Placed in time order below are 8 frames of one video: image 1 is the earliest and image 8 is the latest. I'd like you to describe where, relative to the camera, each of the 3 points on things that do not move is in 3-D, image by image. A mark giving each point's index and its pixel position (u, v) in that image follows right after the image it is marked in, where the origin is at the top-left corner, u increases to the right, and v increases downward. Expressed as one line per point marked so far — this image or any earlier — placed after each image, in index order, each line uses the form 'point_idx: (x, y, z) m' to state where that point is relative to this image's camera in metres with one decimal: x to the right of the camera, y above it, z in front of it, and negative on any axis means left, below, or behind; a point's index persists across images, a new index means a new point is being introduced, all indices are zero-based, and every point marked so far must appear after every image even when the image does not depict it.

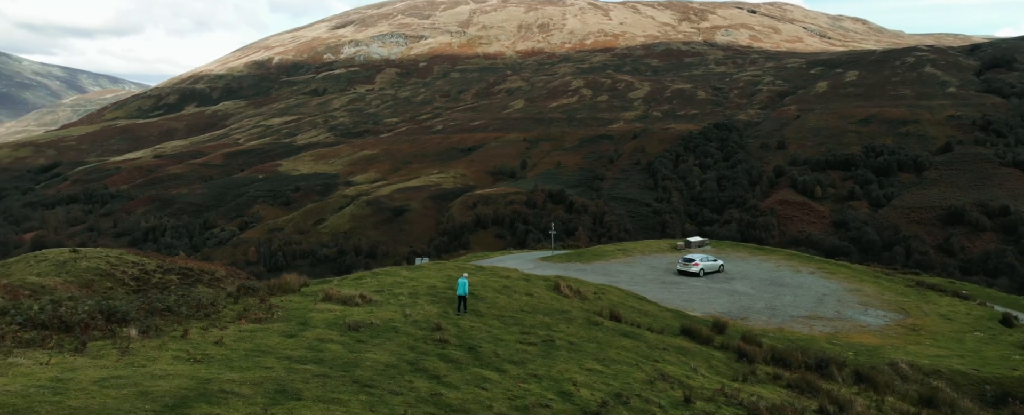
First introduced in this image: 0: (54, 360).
0: (-7.2, -2.4, +11.7) m
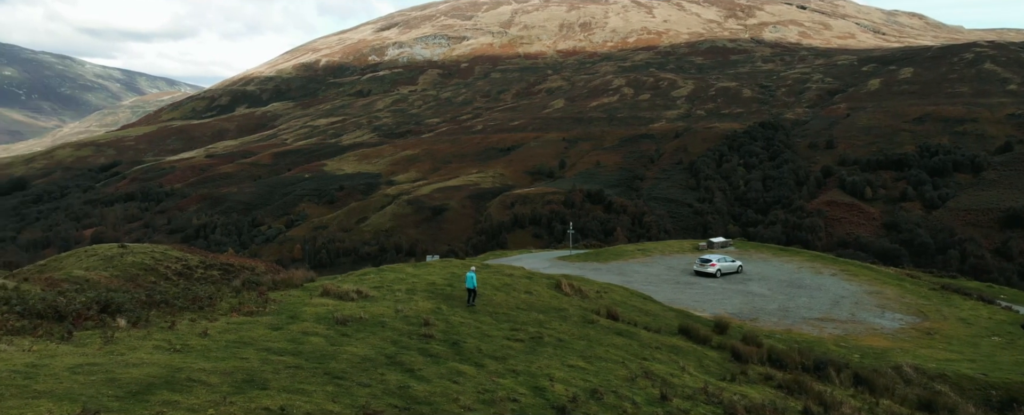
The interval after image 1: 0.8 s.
0: (-7.9, -2.3, +12.4) m
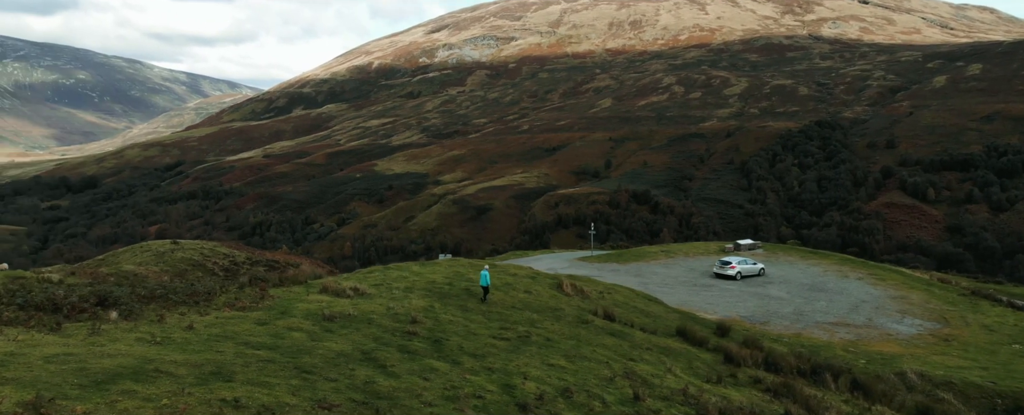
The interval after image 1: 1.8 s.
0: (-8.7, -2.3, +13.3) m
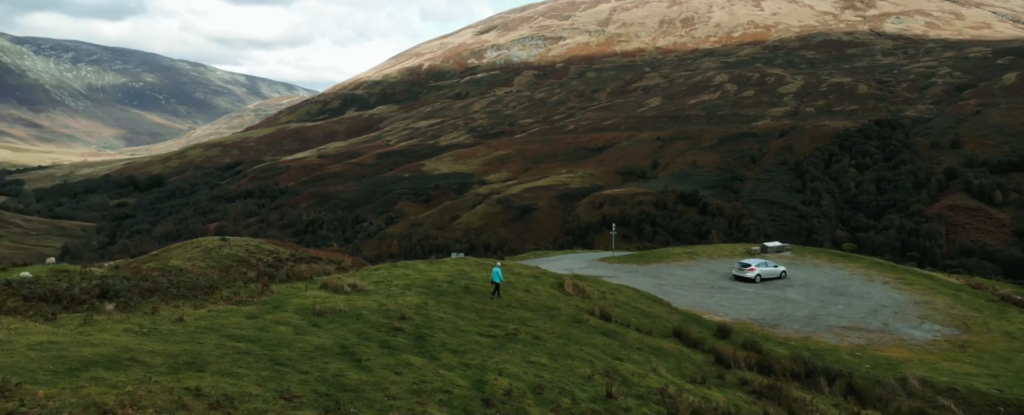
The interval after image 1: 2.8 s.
0: (-9.4, -2.2, +14.2) m
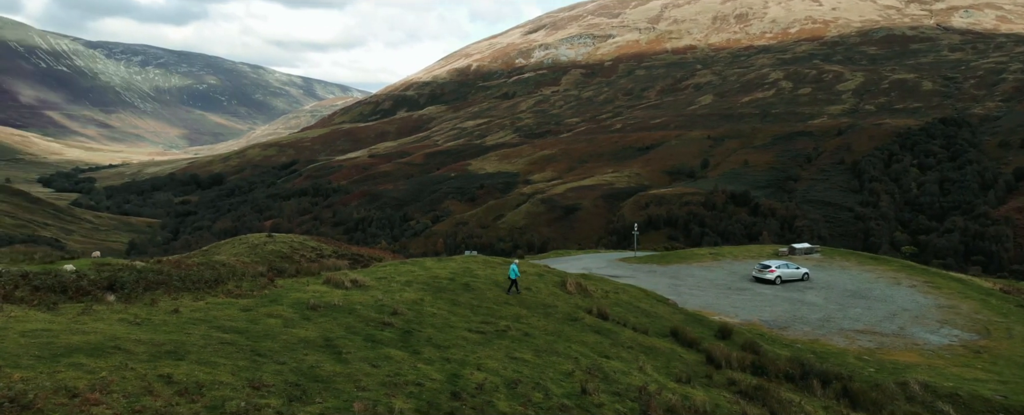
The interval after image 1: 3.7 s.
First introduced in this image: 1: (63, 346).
0: (-10.0, -2.1, +15.1) m
1: (-8.1, -2.5, +13.6) m
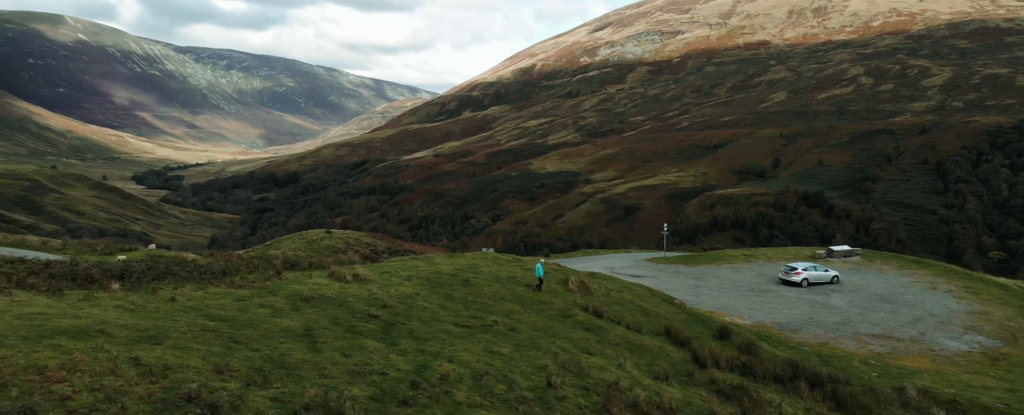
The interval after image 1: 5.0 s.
0: (-10.8, -2.0, +16.5) m
1: (-9.1, -2.4, +14.7) m
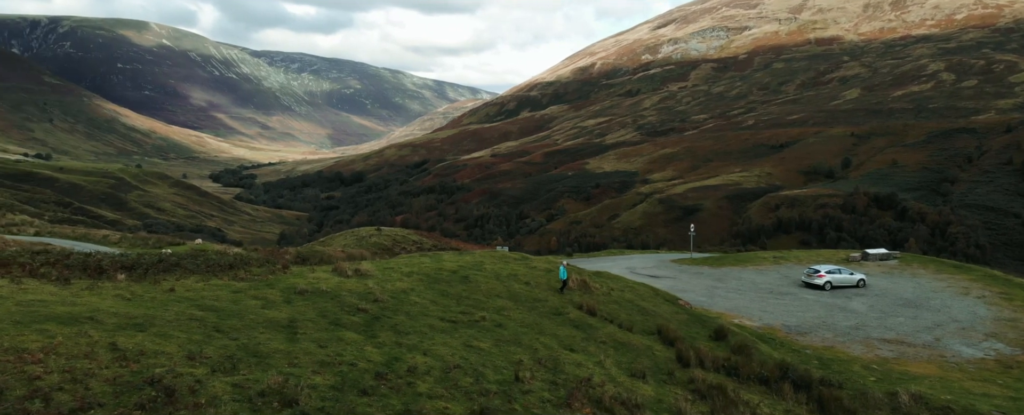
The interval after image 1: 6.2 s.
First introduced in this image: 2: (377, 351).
0: (-11.5, -1.9, +17.8) m
1: (-9.9, -2.3, +15.9) m
2: (-3.1, -3.4, +17.4) m
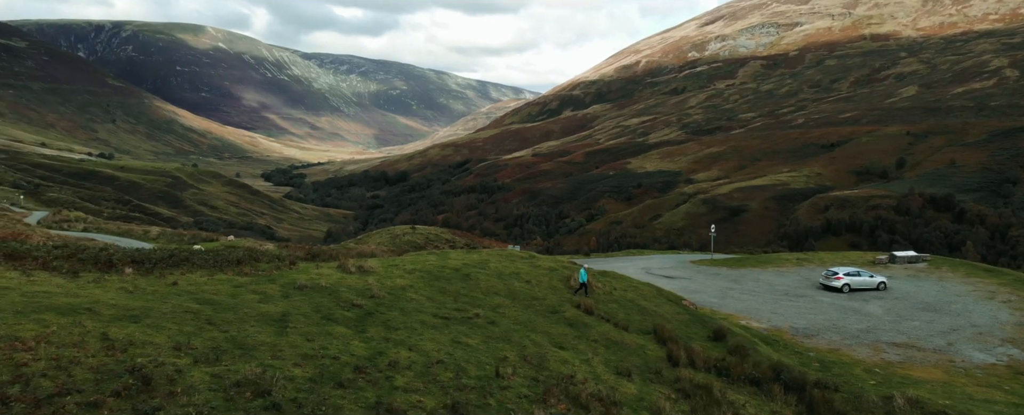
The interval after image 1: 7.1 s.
0: (-11.8, -1.8, +18.7) m
1: (-10.4, -2.2, +16.7) m
2: (-3.5, -3.3, +17.7) m
